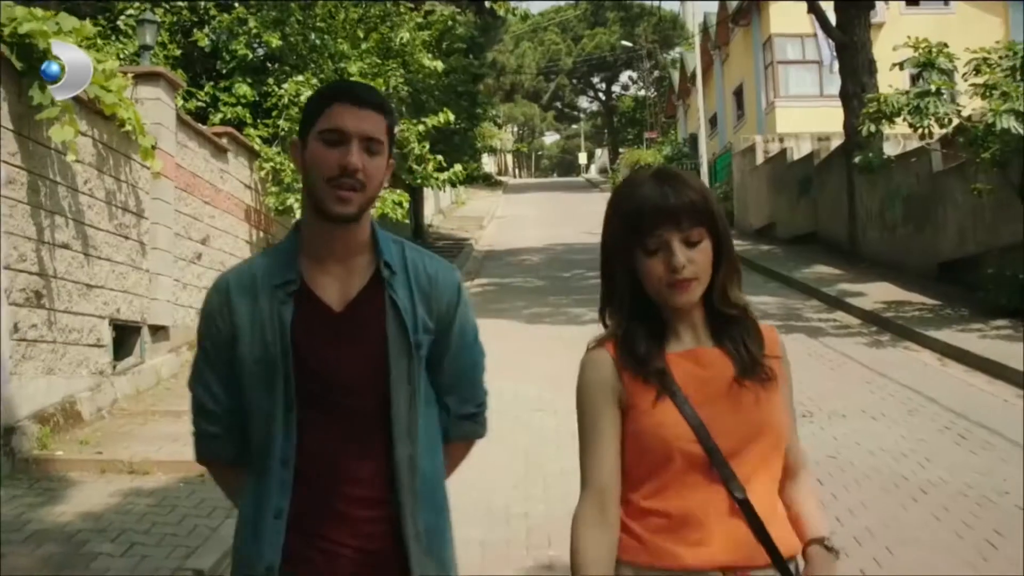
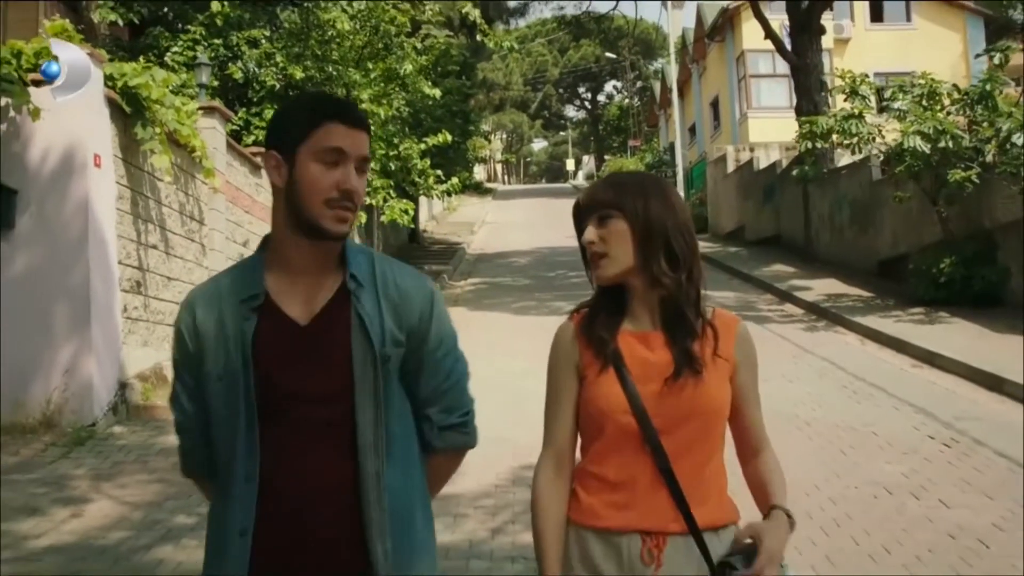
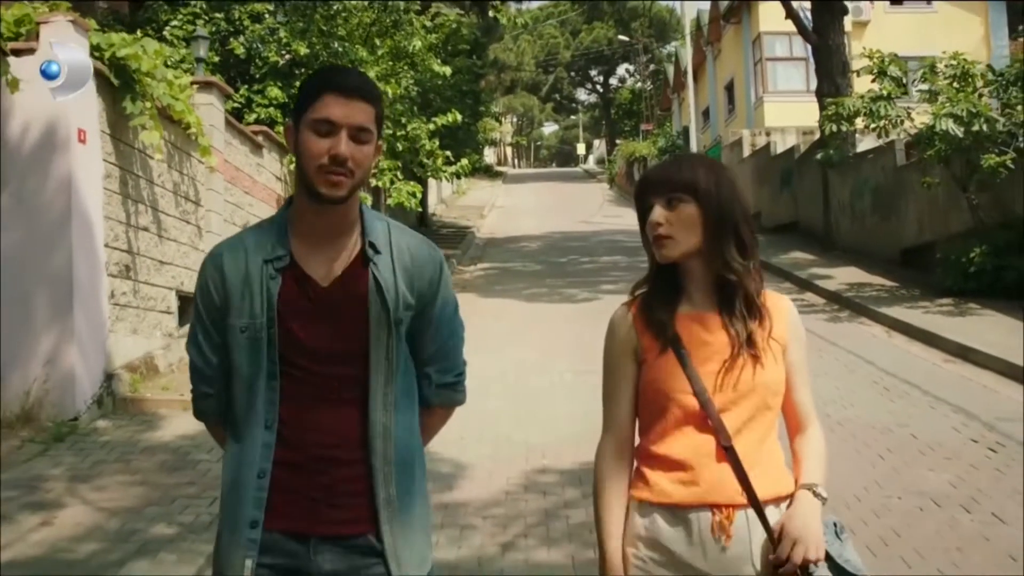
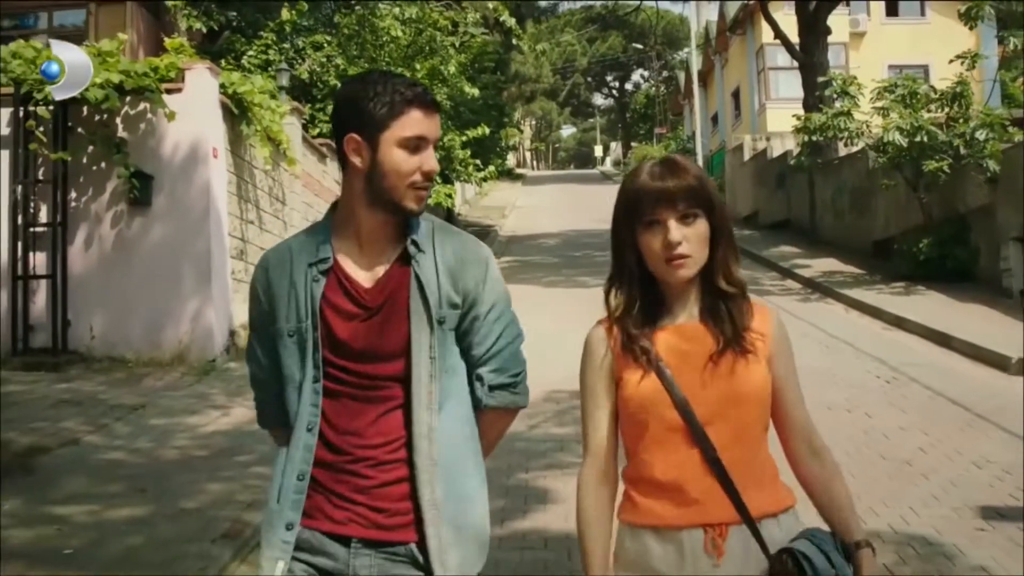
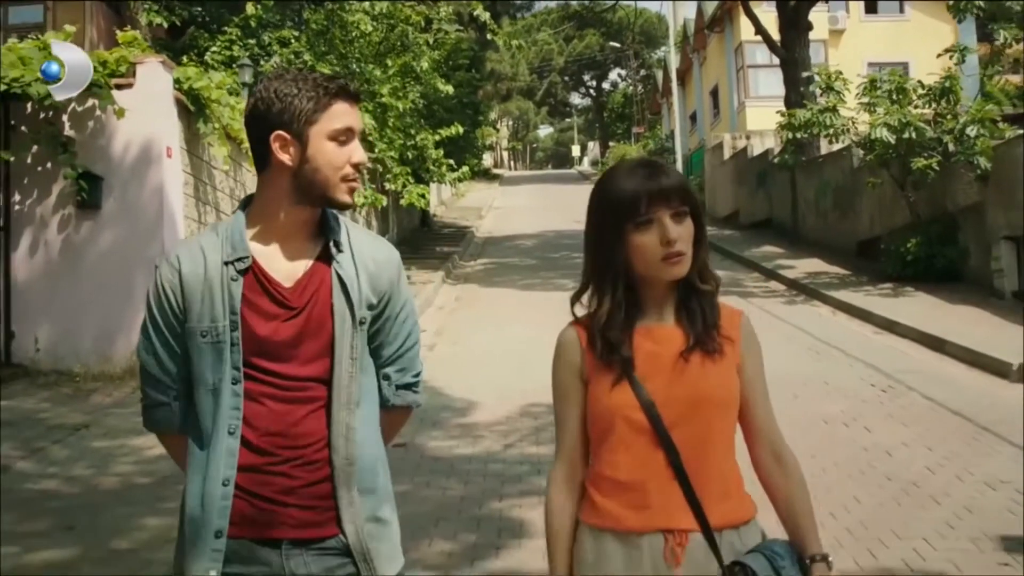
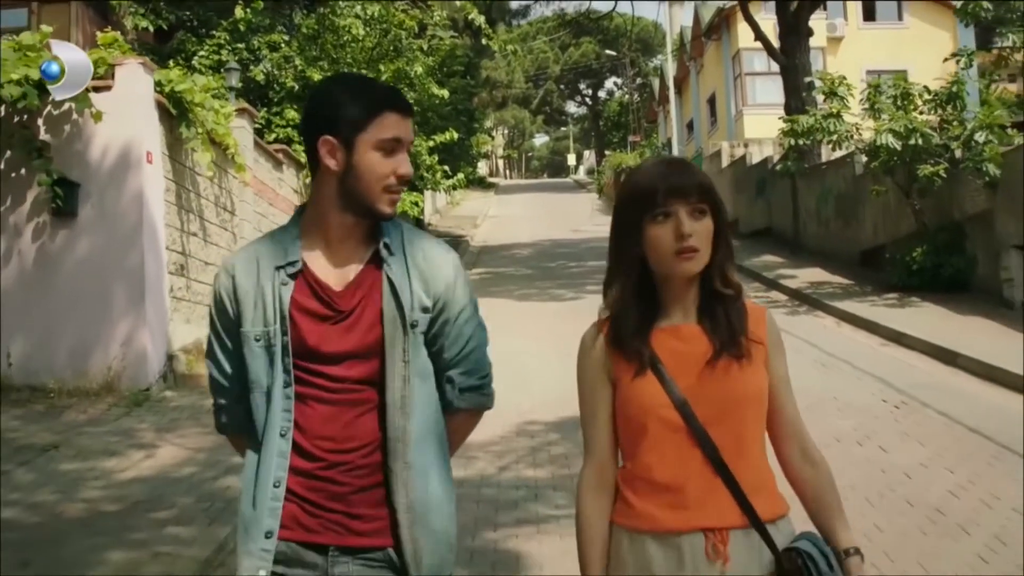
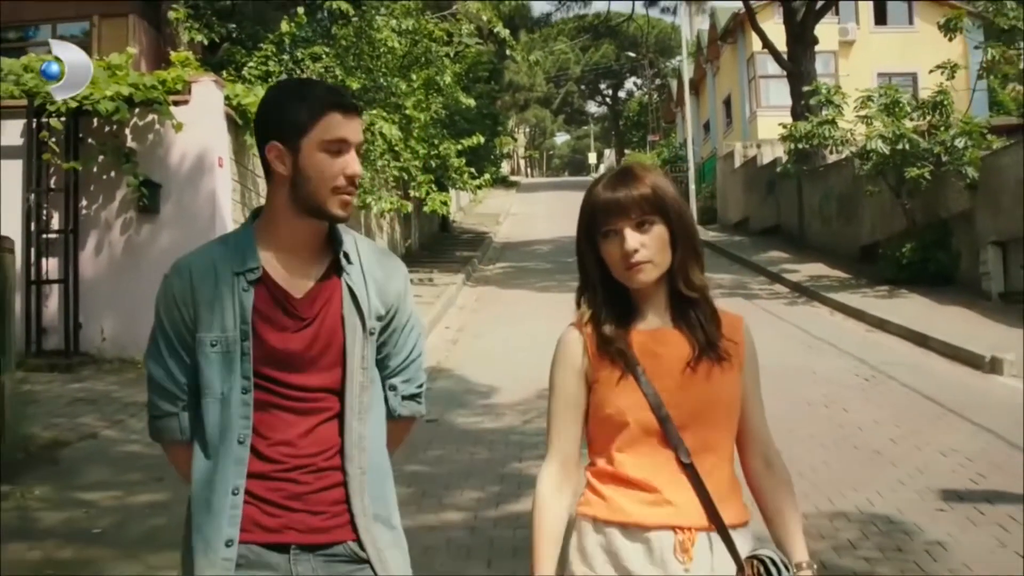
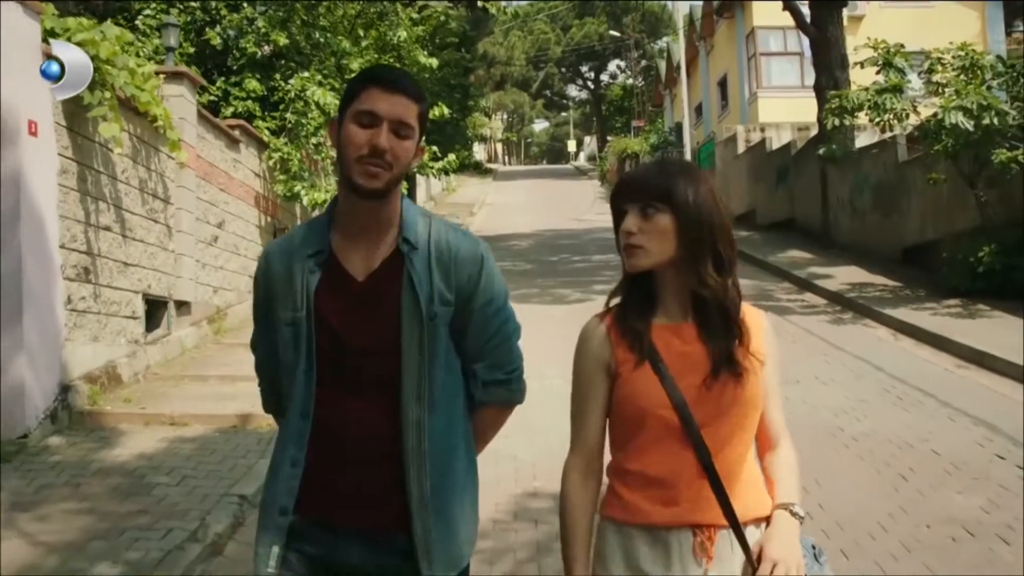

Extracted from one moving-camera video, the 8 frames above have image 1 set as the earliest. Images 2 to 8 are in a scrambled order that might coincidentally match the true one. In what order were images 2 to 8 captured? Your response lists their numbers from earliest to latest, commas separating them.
8, 3, 2, 6, 5, 4, 7
